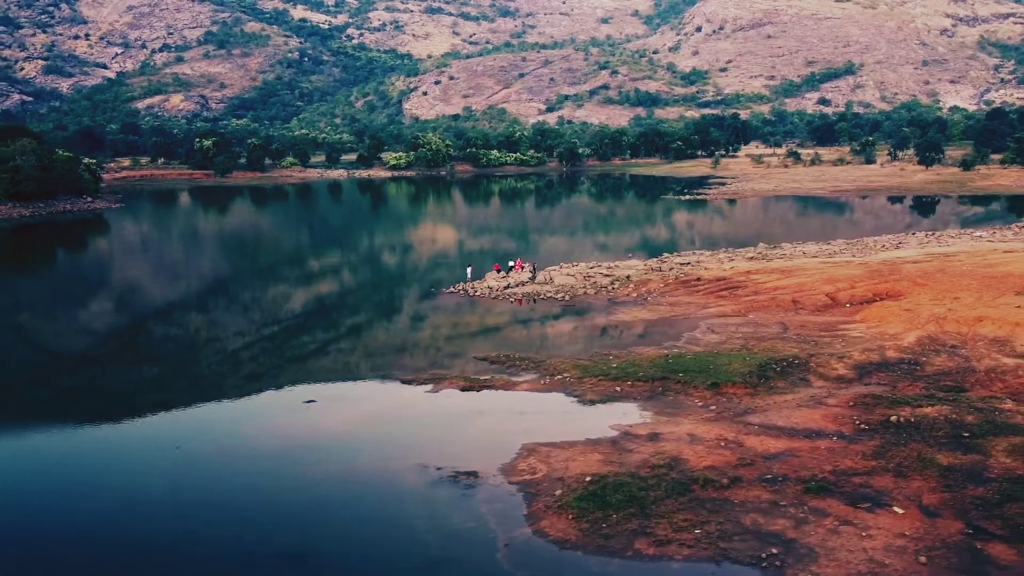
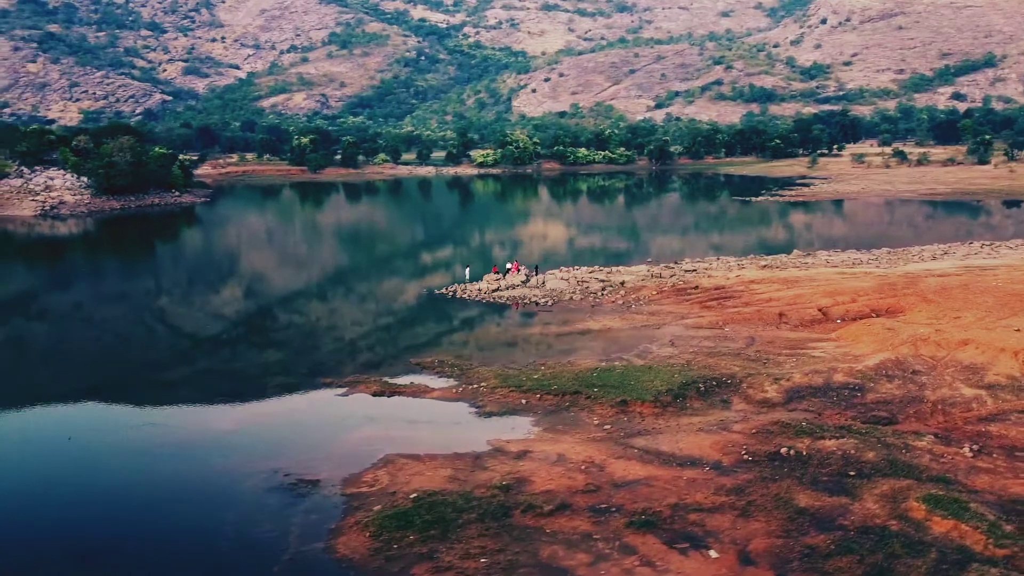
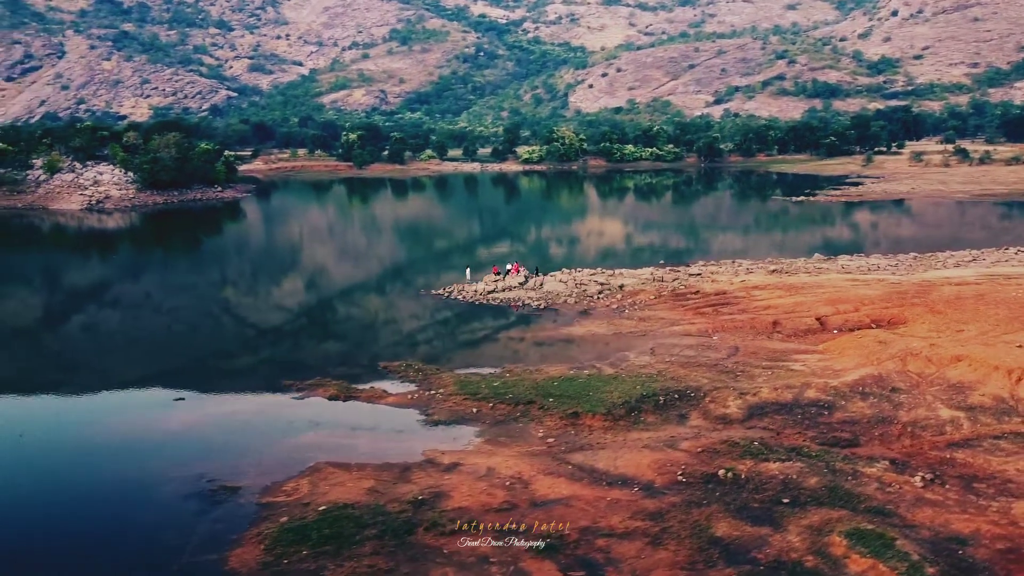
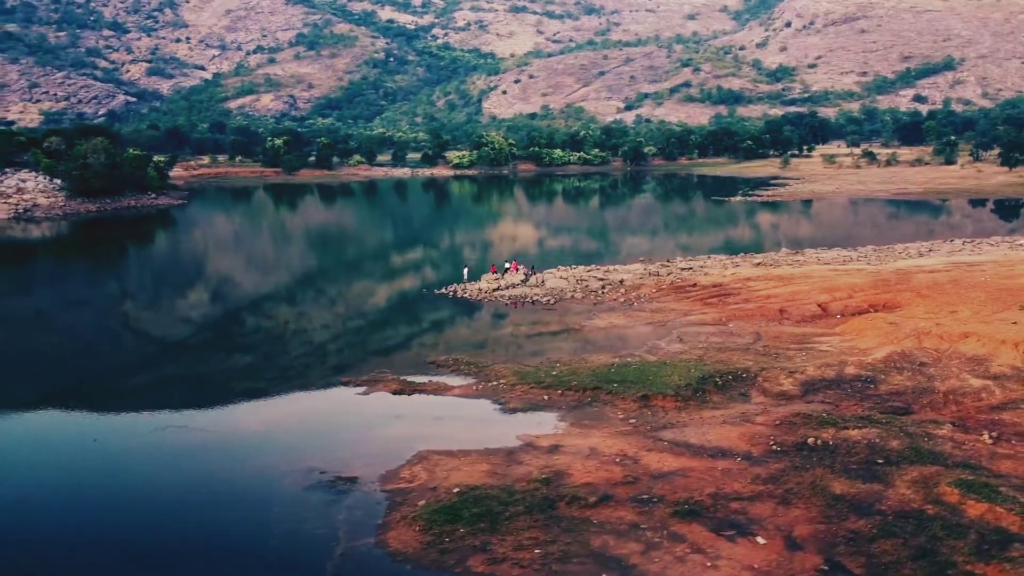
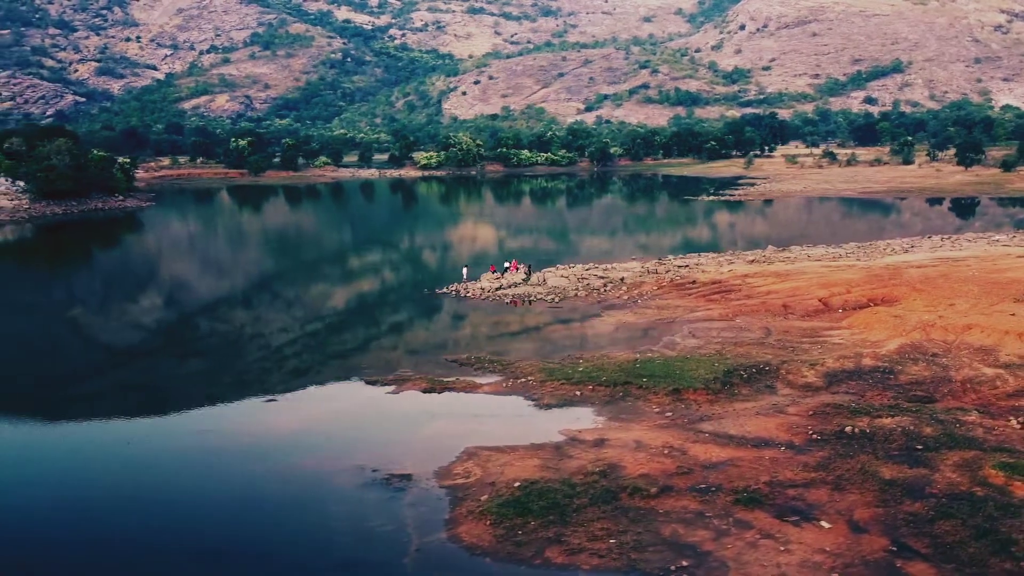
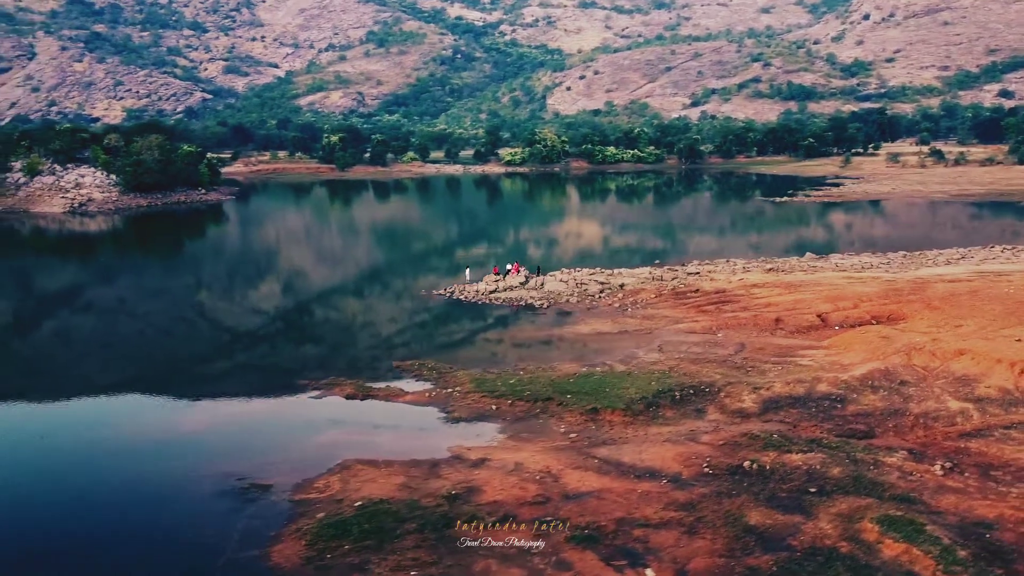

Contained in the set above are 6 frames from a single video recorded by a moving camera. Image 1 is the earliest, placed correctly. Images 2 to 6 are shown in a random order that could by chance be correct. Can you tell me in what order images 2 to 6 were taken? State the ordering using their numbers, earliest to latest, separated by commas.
5, 4, 2, 6, 3
